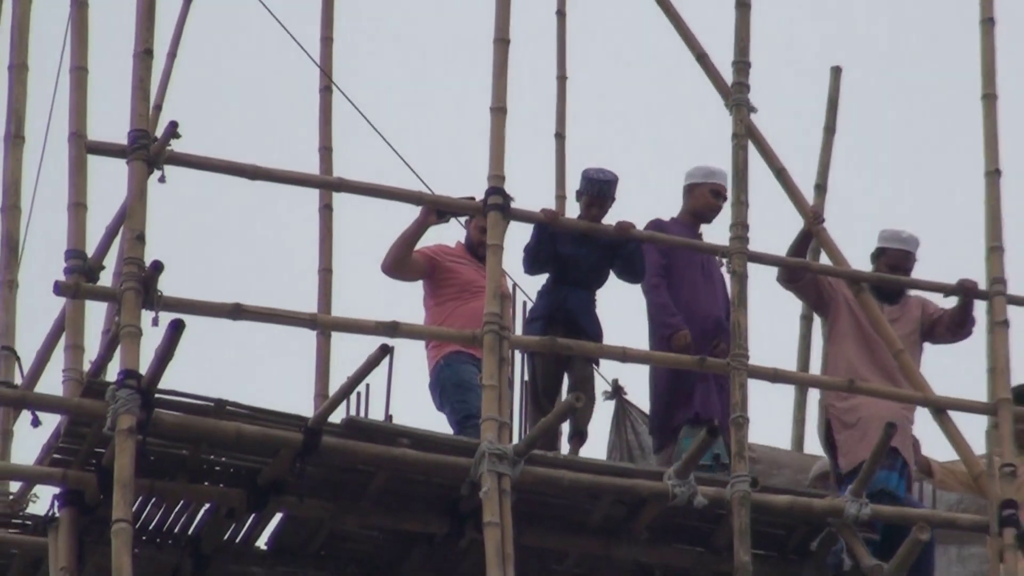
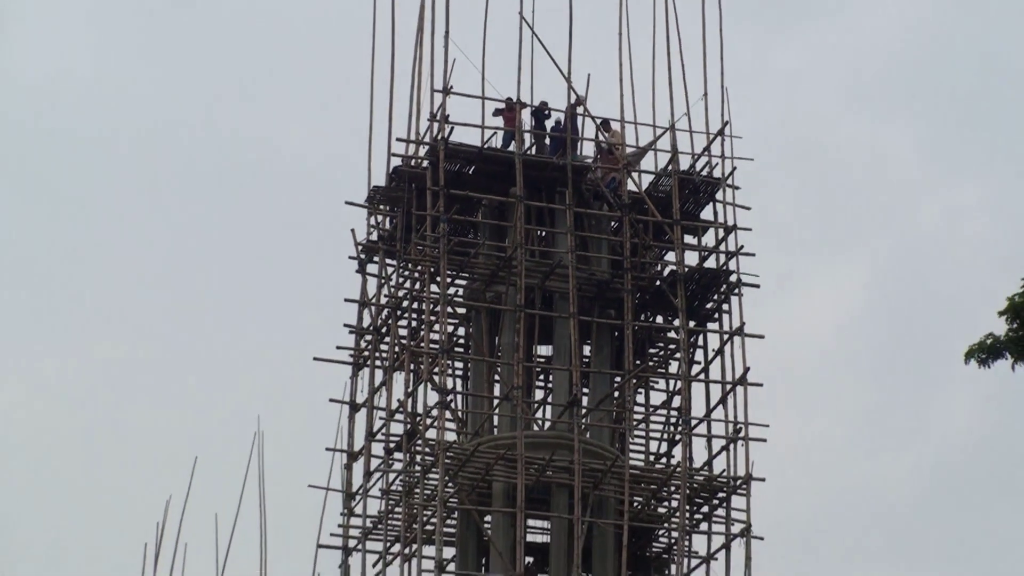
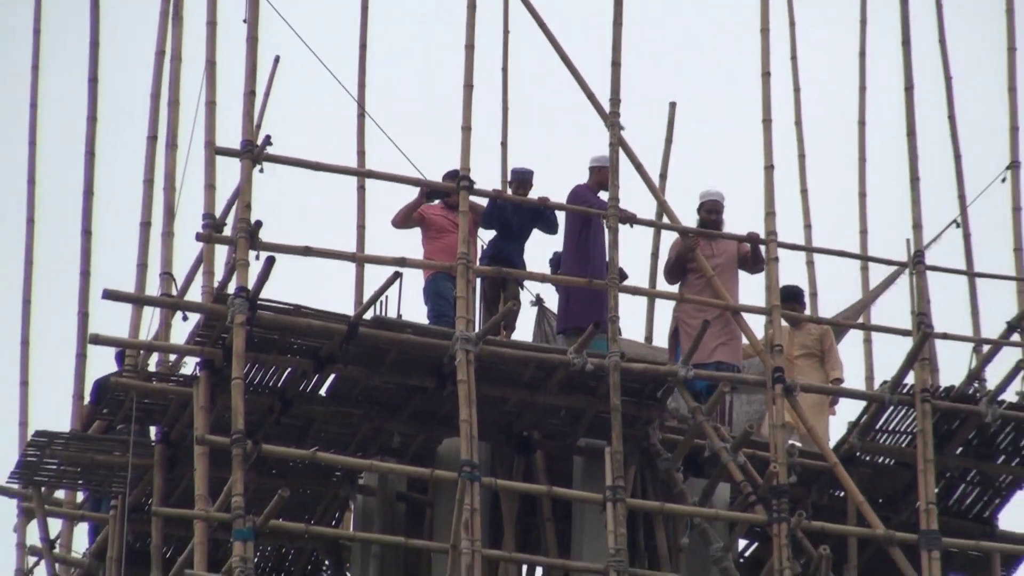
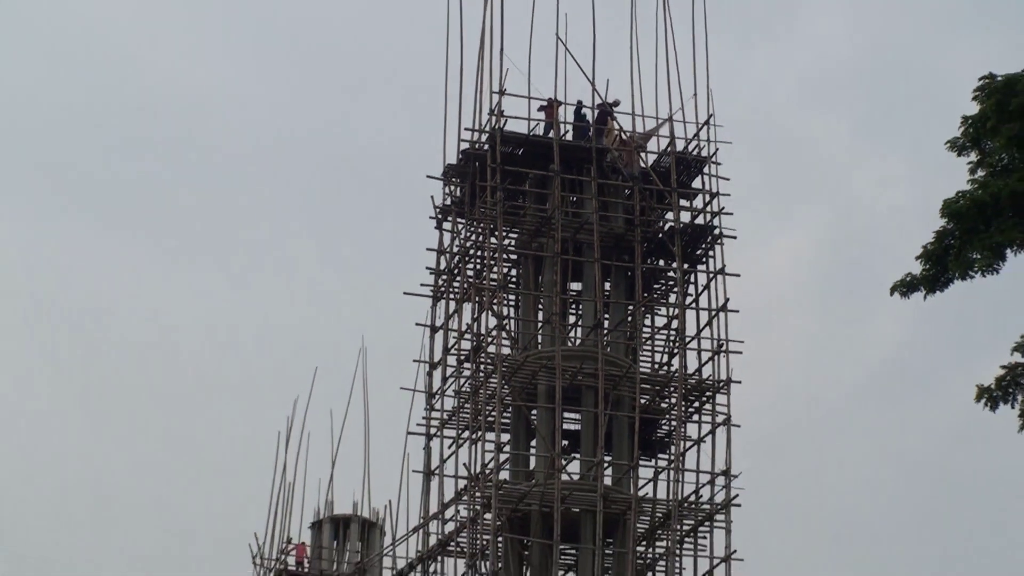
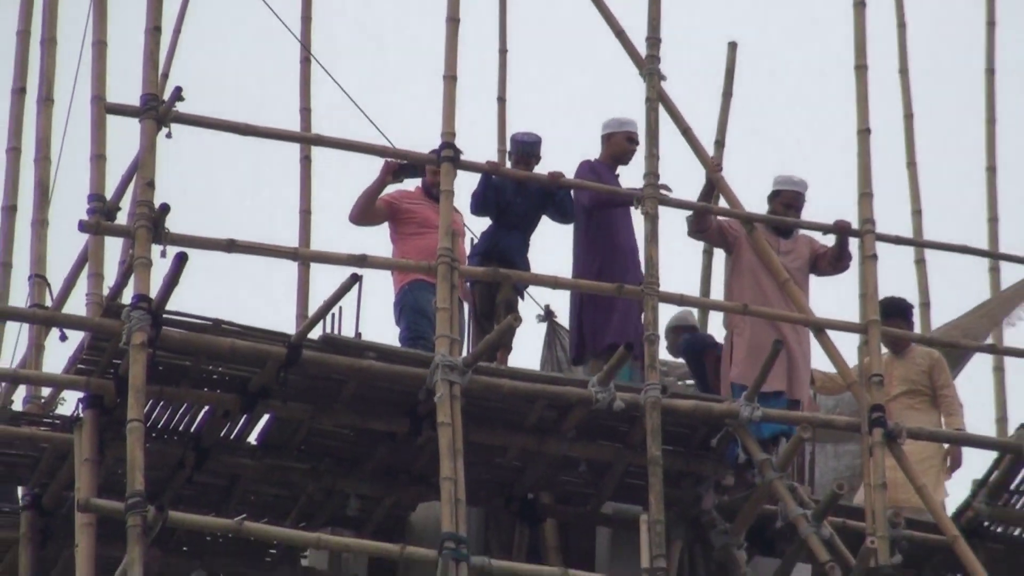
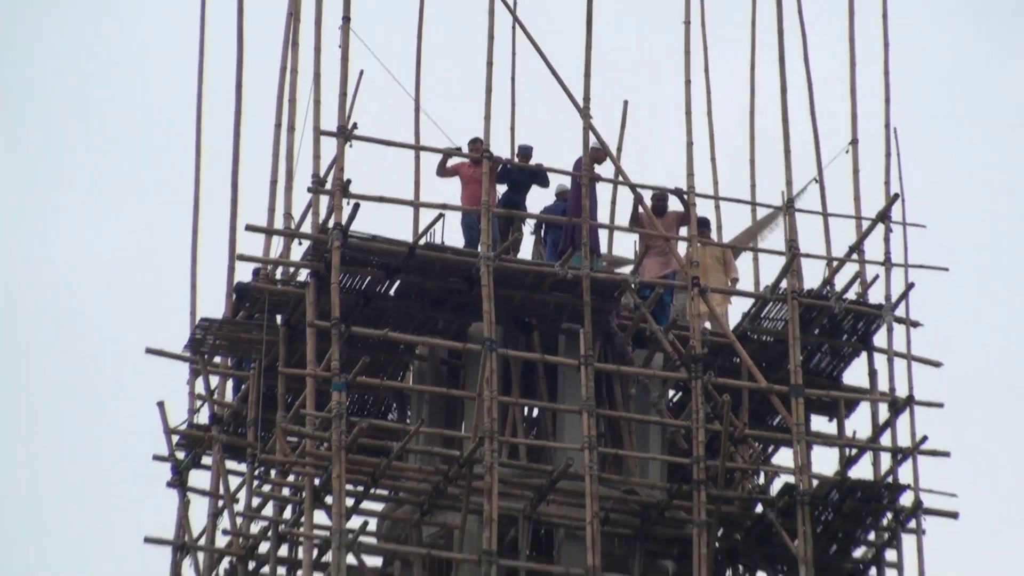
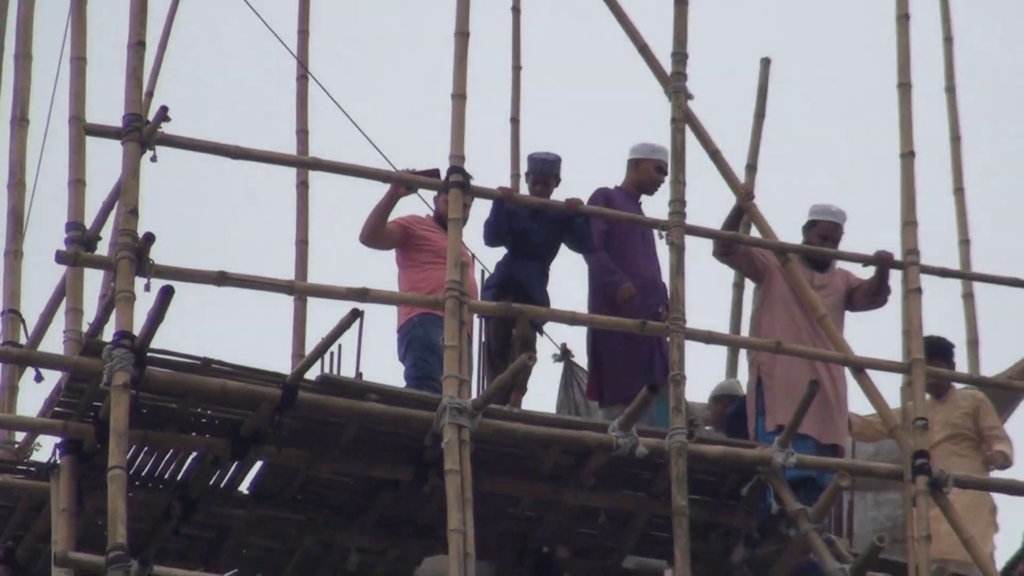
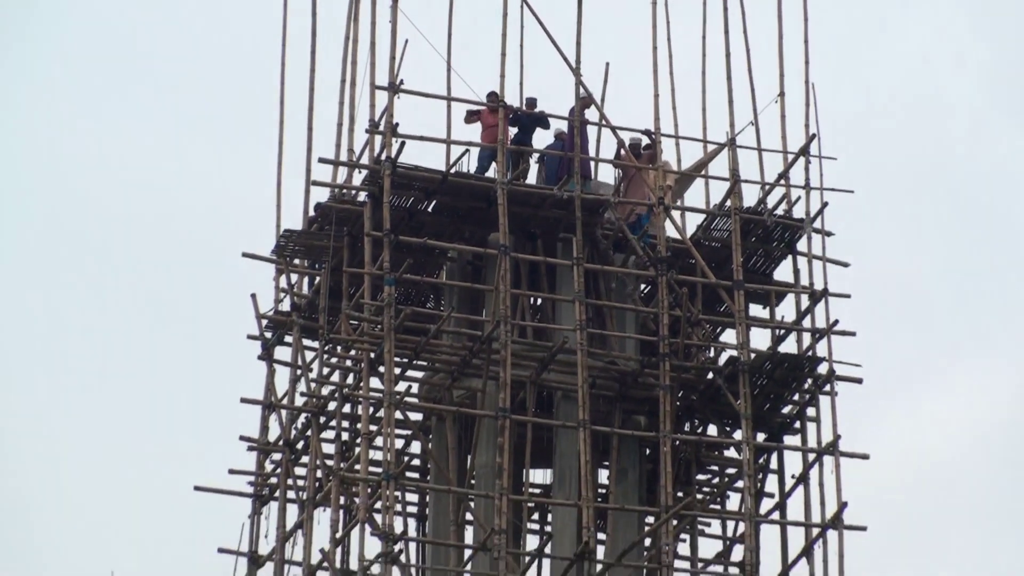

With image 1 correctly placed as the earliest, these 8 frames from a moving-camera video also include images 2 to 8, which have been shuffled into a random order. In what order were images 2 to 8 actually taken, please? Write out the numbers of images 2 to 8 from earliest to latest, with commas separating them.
7, 5, 3, 6, 8, 2, 4
